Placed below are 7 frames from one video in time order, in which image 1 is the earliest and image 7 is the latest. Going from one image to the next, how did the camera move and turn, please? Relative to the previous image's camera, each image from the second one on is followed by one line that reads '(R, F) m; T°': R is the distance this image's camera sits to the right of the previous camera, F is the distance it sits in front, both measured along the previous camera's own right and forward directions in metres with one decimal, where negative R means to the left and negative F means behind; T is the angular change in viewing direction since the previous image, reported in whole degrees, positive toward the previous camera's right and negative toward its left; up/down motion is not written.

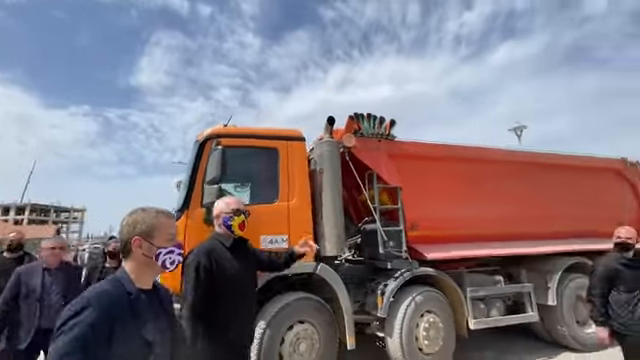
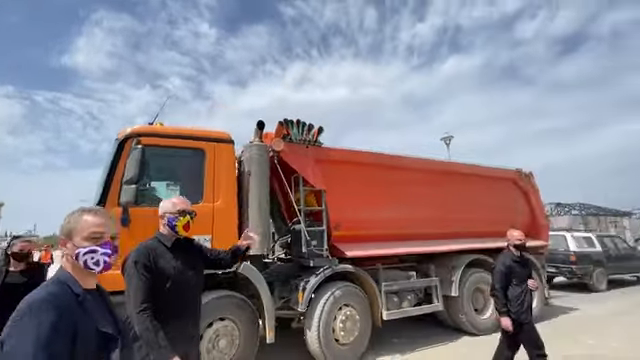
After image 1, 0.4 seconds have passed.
(+0.5, -0.3) m; +9°
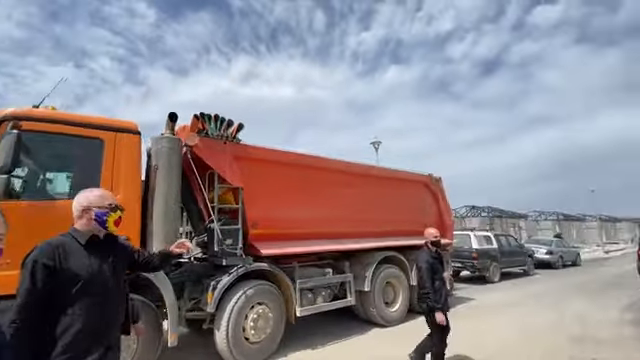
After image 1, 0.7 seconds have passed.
(+0.5, -0.1) m; +11°
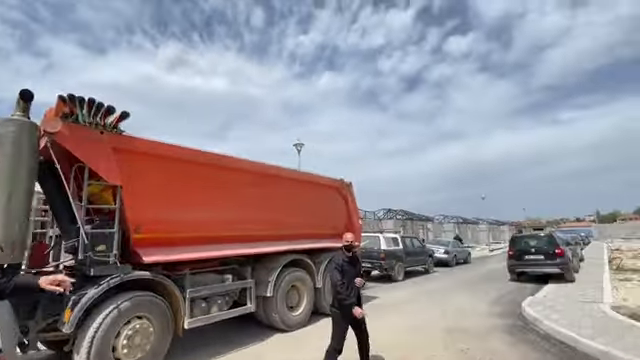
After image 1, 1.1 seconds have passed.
(+0.6, +0.1) m; +13°
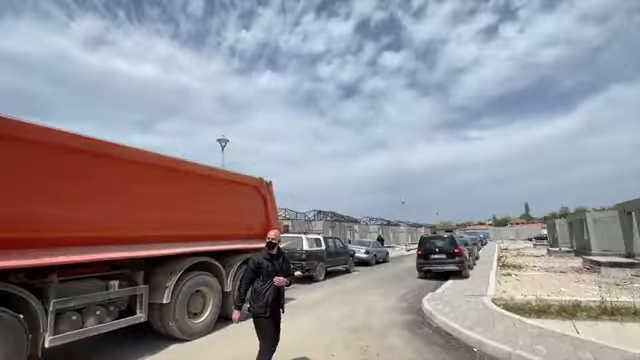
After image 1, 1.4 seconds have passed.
(+0.5, +0.2) m; +12°
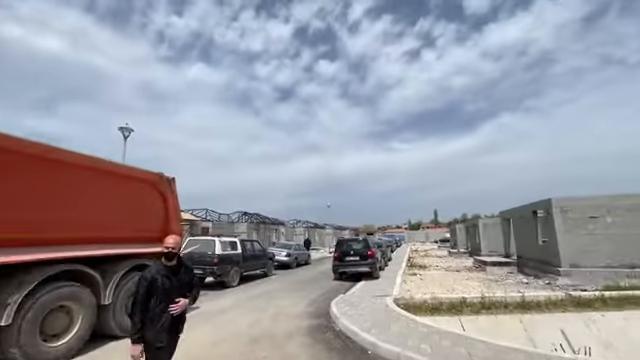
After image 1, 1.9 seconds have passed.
(+0.6, +0.3) m; +13°
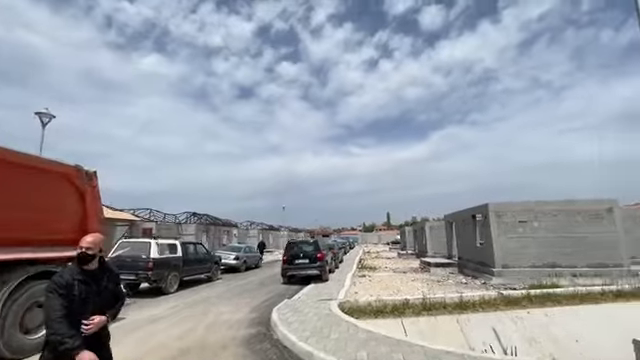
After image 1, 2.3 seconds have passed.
(+0.4, +0.4) m; +8°
